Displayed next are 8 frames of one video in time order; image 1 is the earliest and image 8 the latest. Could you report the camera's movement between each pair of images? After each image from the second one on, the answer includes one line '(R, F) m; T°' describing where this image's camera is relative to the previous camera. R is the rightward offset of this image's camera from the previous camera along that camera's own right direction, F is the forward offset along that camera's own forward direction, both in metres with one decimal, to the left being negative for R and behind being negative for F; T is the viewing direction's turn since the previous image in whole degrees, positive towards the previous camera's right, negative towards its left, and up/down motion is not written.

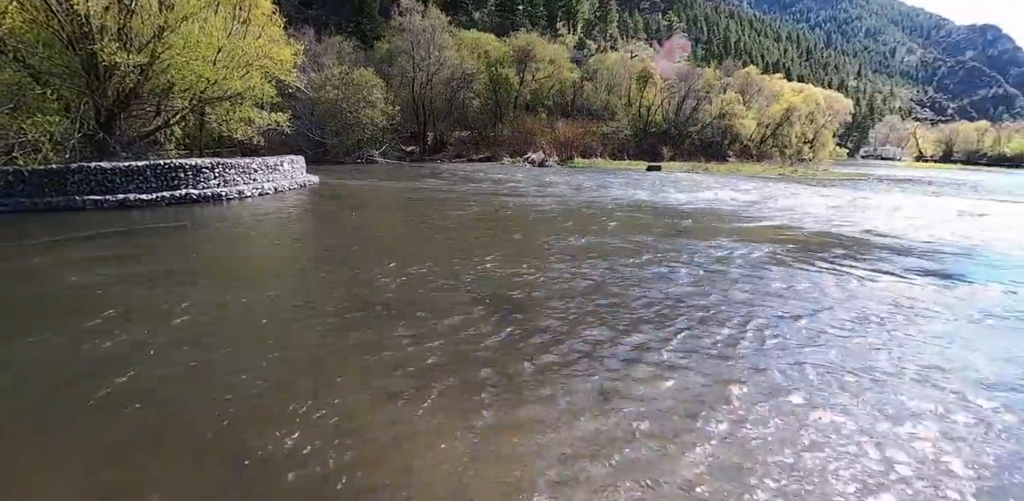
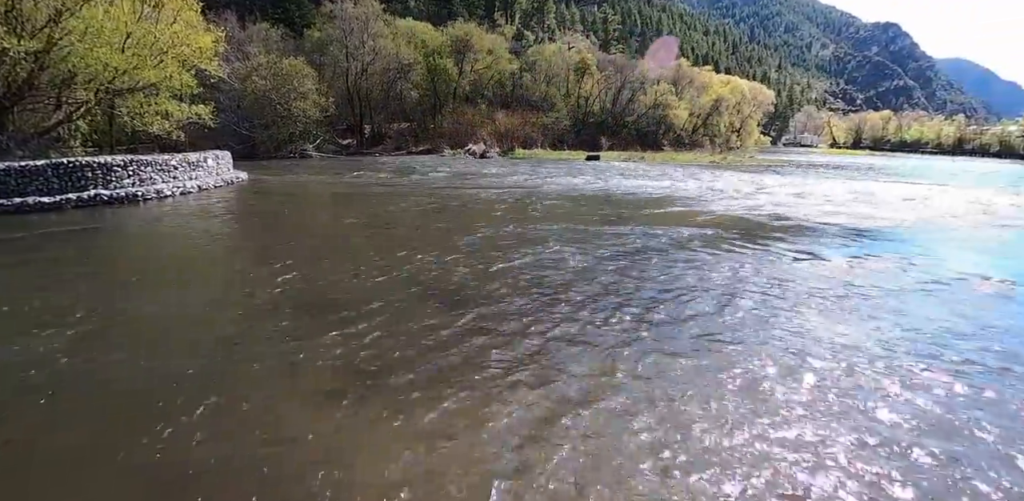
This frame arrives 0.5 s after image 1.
(+0.6, -0.5) m; +6°
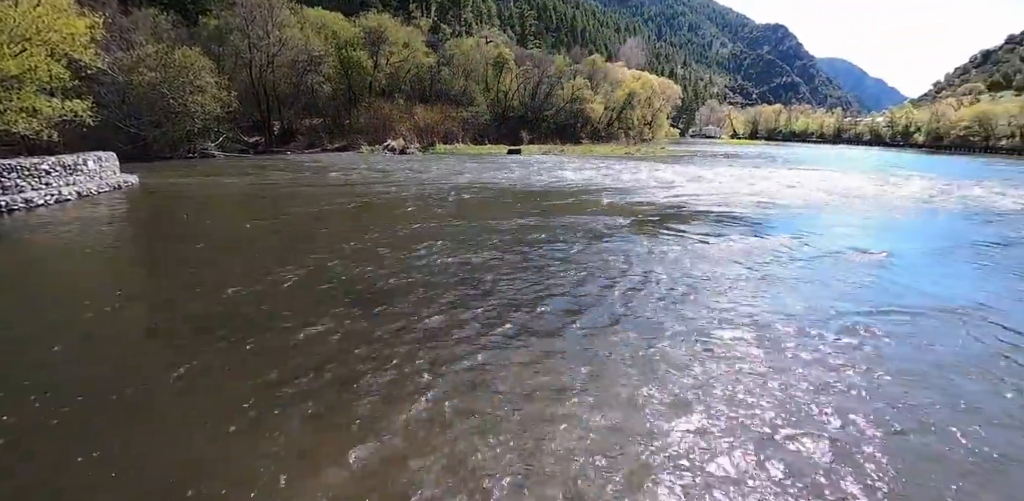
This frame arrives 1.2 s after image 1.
(+0.7, -0.8) m; +8°
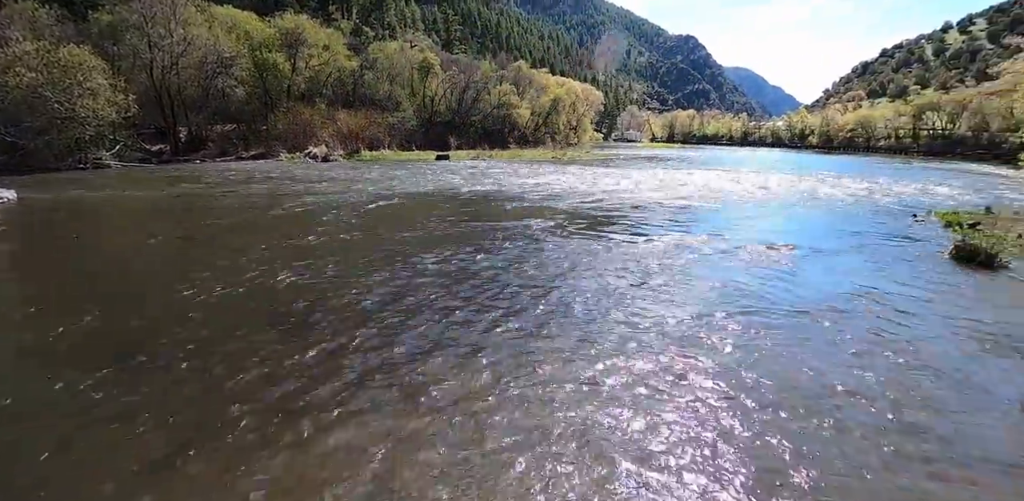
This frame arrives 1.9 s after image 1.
(+0.5, -0.8) m; +8°
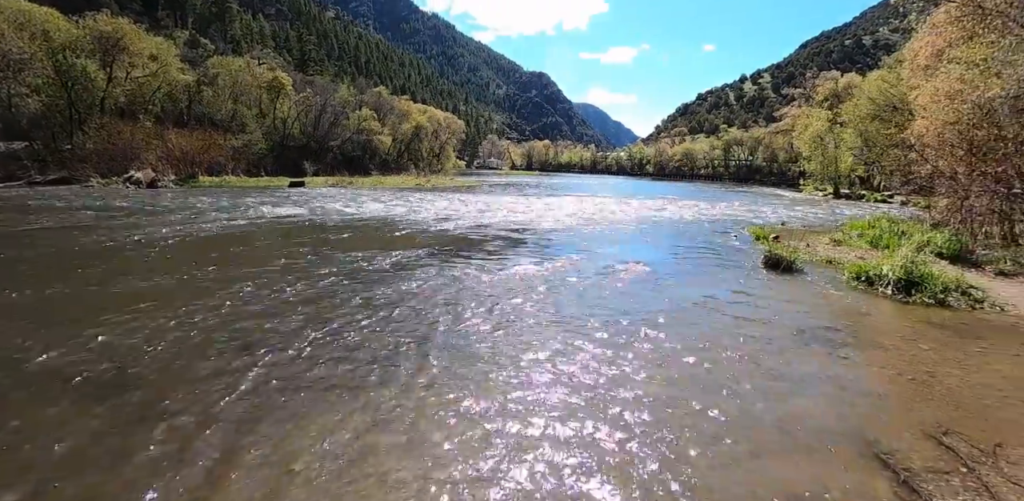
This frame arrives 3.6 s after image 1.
(-0.7, +0.4) m; +16°
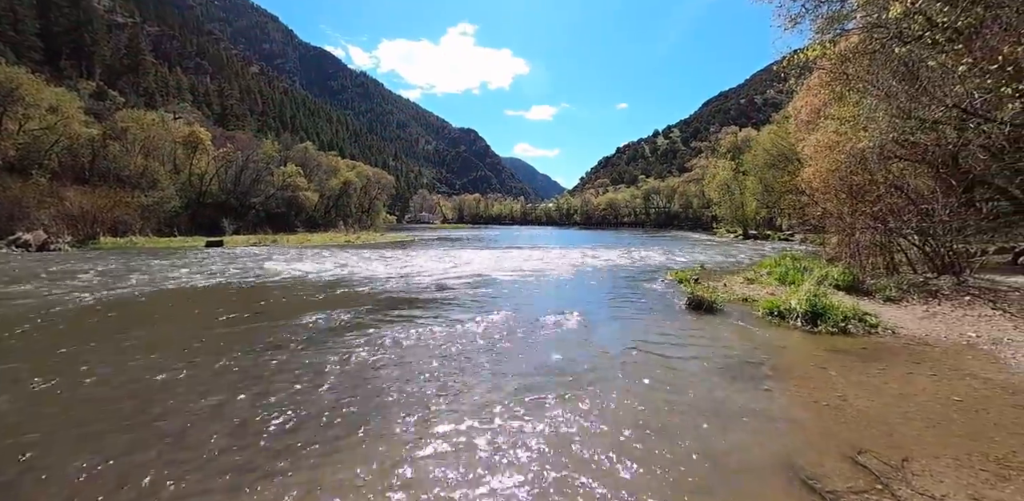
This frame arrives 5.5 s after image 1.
(0.0, +0.1) m; +8°
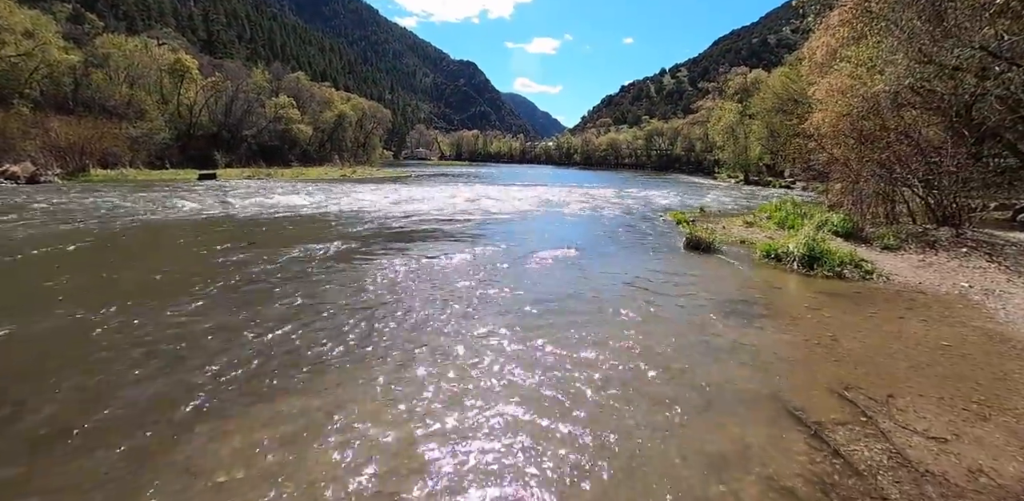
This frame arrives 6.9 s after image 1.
(-0.3, -0.2) m; +1°
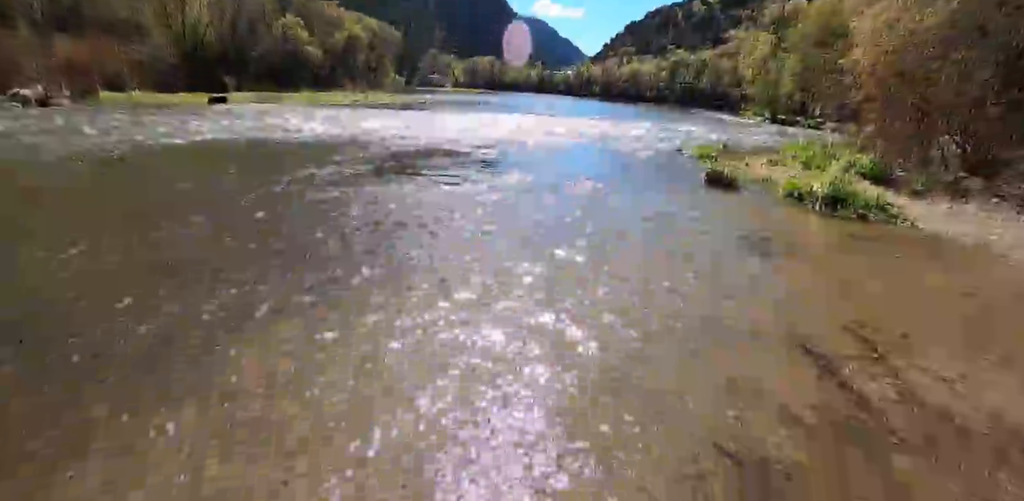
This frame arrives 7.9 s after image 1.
(-0.3, -0.1) m; -1°
